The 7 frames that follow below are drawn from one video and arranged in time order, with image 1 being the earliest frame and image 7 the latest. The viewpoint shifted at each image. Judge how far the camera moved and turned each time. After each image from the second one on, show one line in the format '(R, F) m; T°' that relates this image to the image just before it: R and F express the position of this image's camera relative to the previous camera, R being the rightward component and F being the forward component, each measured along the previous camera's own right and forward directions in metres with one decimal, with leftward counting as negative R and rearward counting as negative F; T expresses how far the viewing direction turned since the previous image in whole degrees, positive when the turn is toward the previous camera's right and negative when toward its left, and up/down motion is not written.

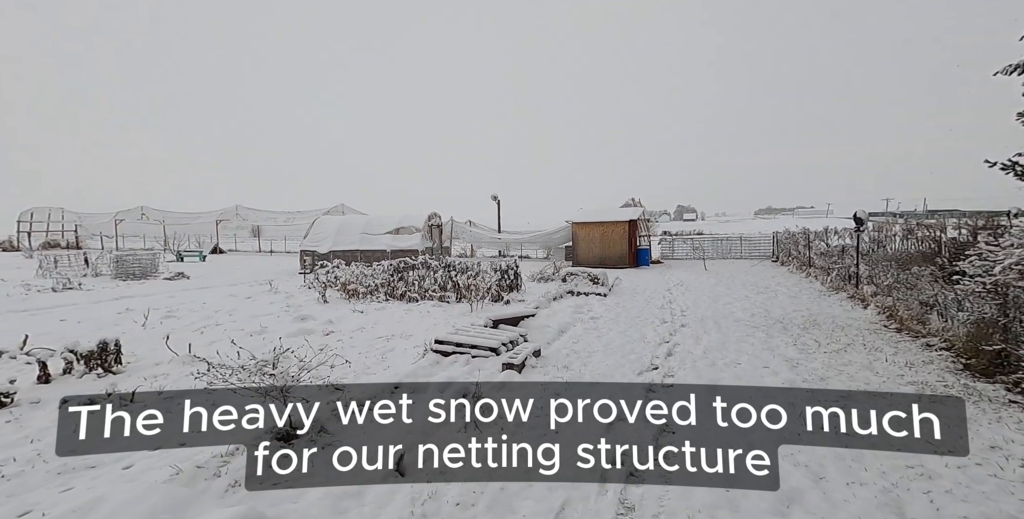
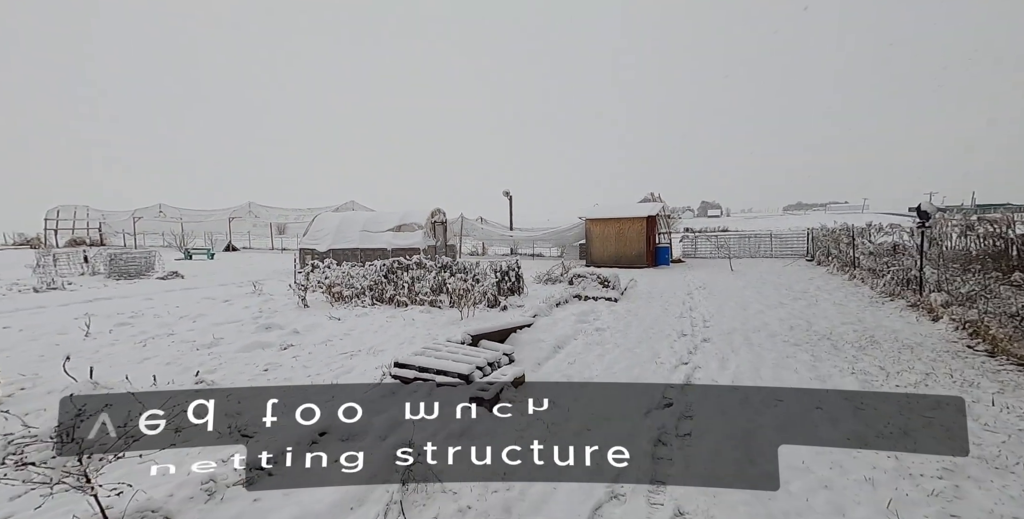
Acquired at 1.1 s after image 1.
(+0.4, +1.0) m; -3°
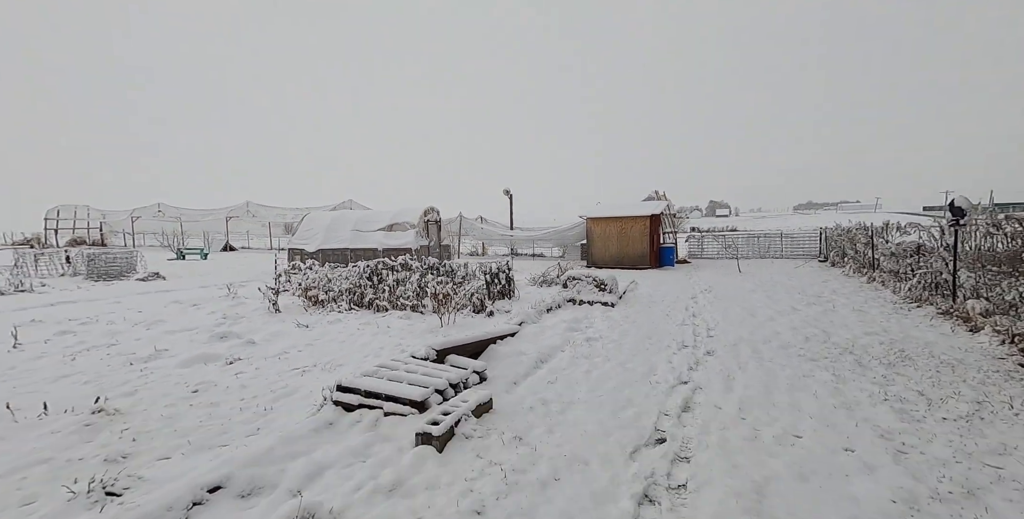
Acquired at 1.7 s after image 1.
(+0.3, +0.6) m; -1°
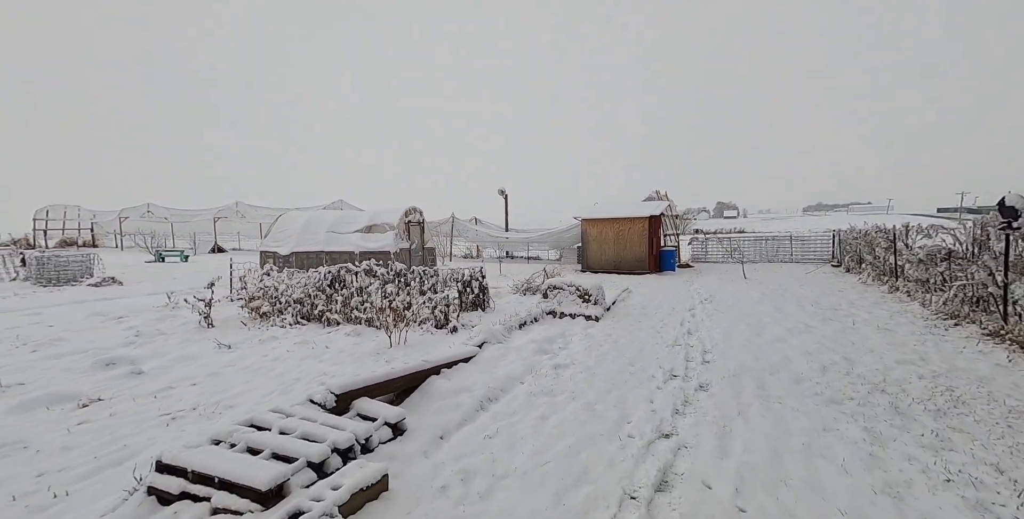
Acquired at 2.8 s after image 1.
(+0.6, +1.0) m; -1°
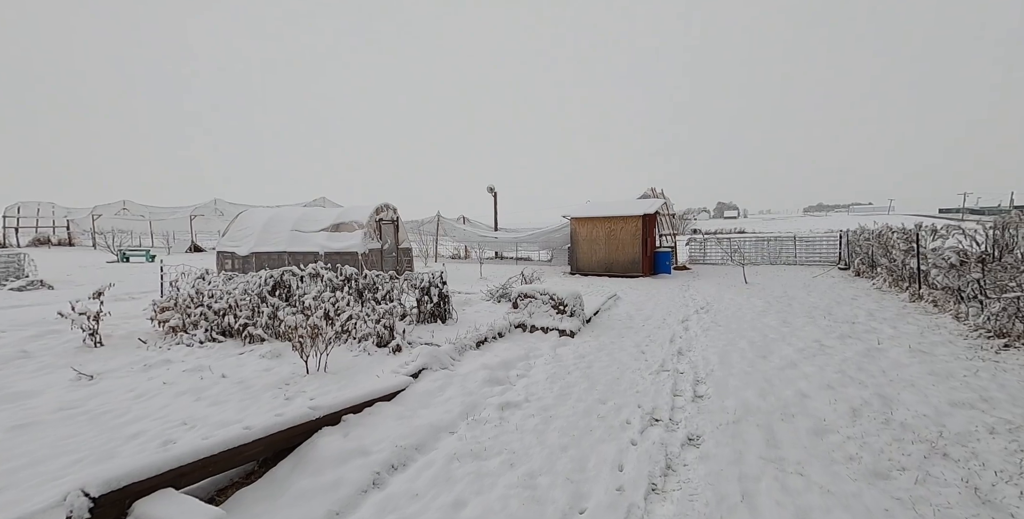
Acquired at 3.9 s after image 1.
(+0.5, +1.1) m; 0°
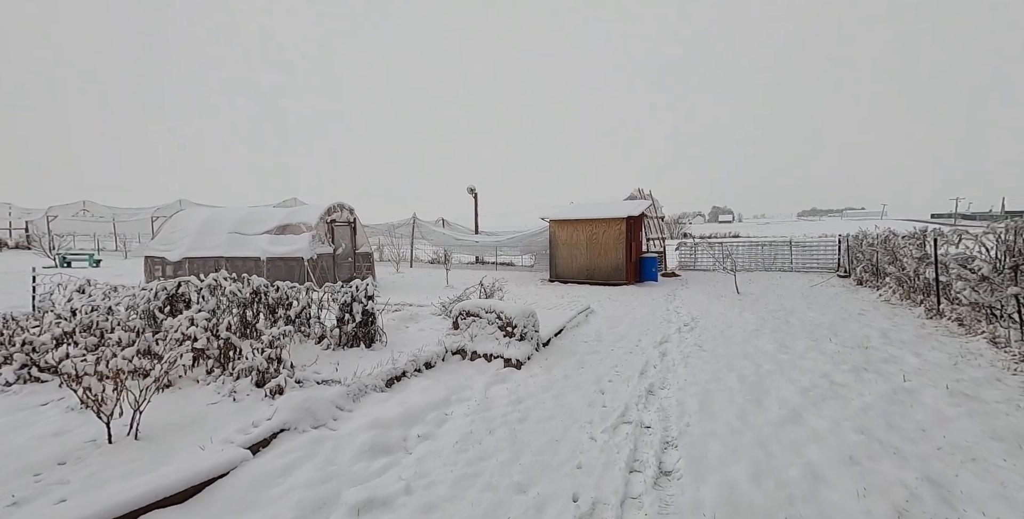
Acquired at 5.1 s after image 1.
(+0.7, +1.3) m; +1°
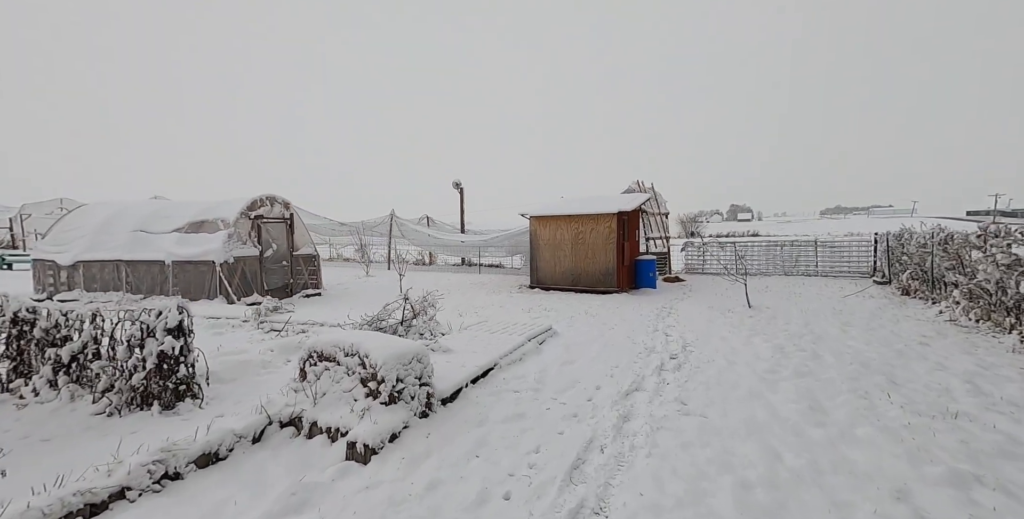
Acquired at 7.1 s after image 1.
(+1.1, +2.1) m; -2°
